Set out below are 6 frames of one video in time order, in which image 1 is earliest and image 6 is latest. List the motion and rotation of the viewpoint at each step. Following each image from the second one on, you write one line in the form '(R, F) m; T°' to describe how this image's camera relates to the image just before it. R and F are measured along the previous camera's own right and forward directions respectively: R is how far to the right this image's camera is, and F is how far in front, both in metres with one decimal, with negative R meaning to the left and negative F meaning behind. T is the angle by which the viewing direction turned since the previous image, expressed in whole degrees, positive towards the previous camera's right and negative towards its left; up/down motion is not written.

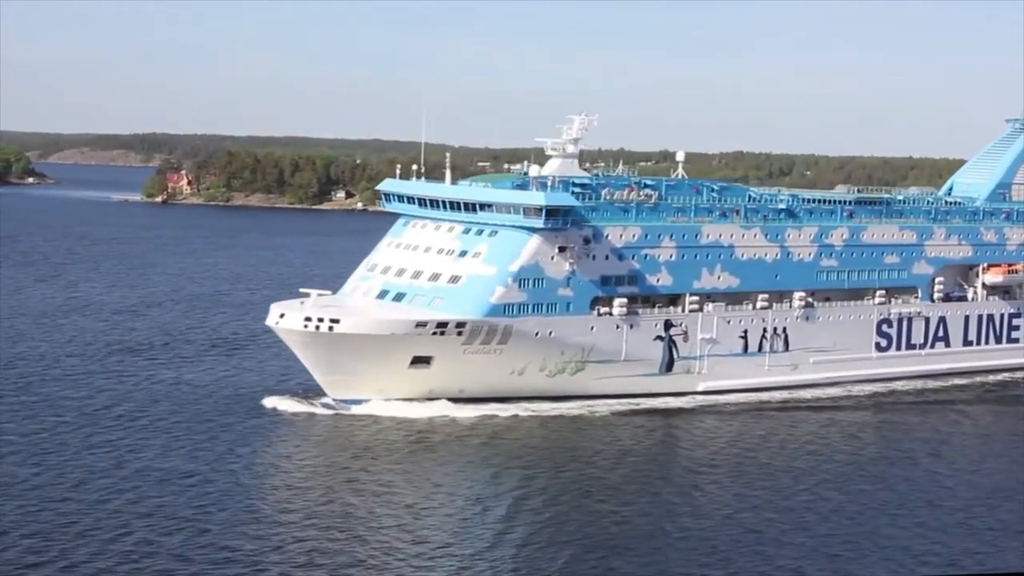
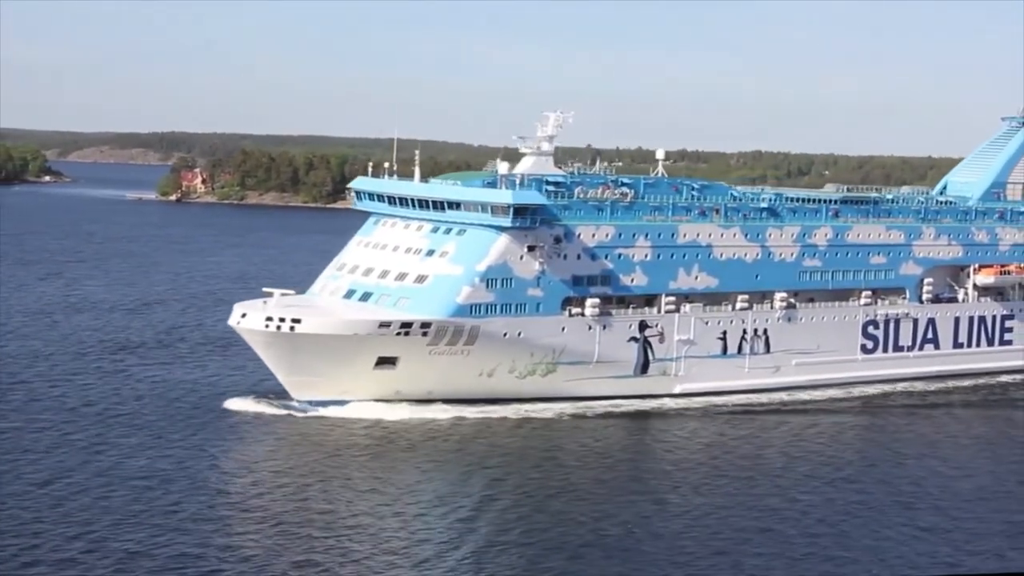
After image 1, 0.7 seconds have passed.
(+1.0, +0.5) m; -1°
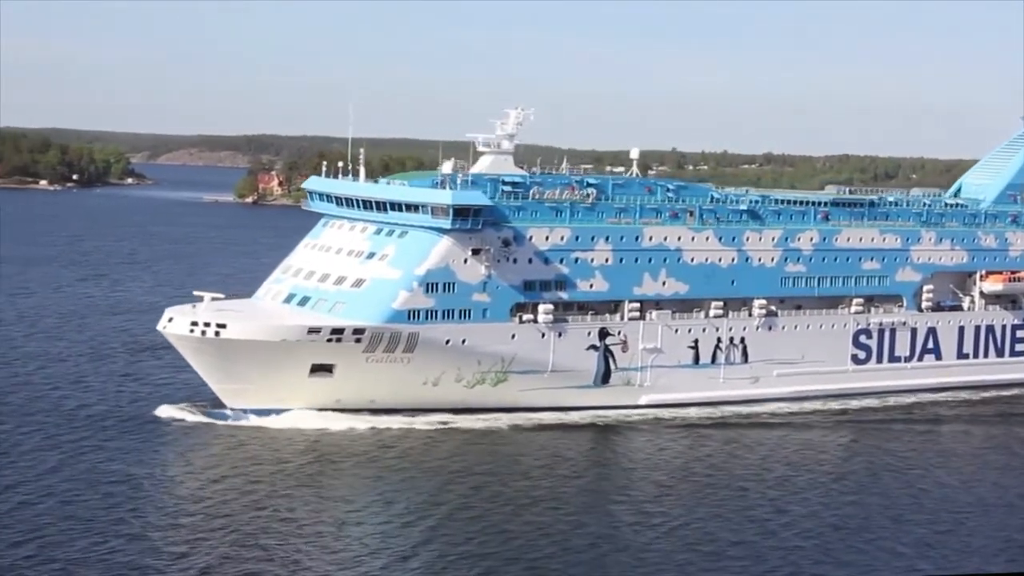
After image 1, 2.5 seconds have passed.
(+2.4, +1.4) m; -3°
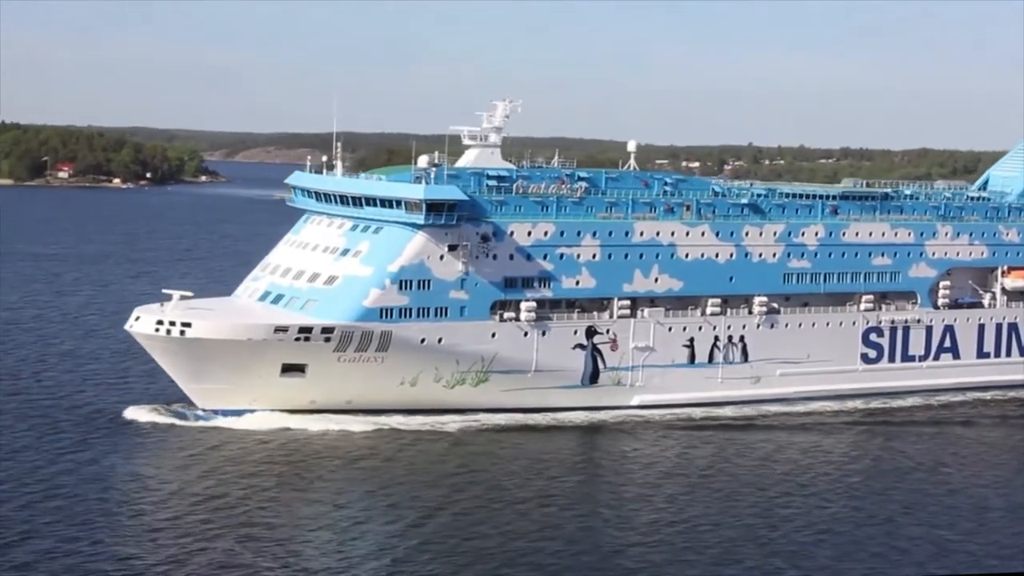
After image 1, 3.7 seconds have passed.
(+1.6, +0.9) m; -3°
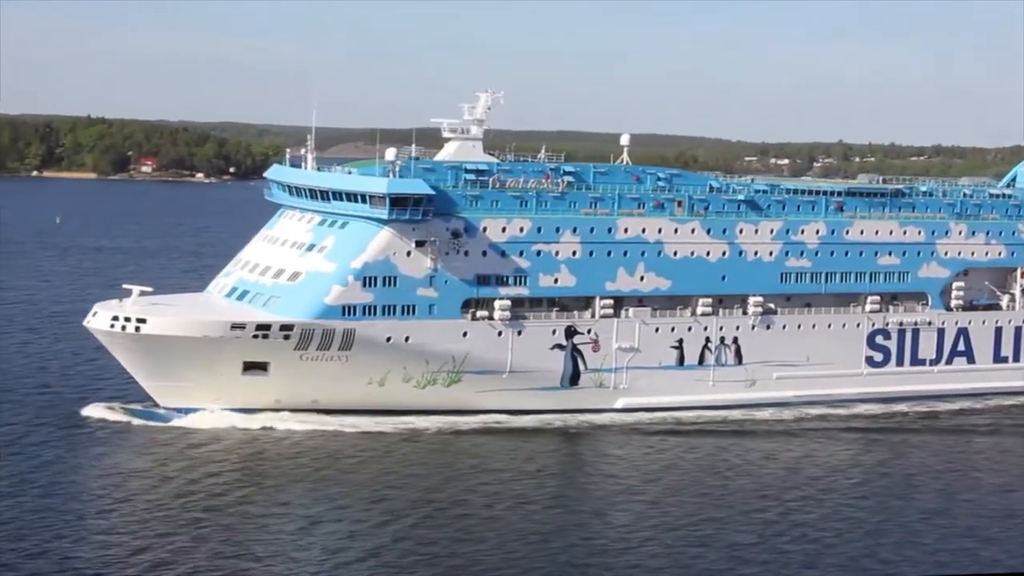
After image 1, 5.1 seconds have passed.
(+1.7, +1.0) m; -3°
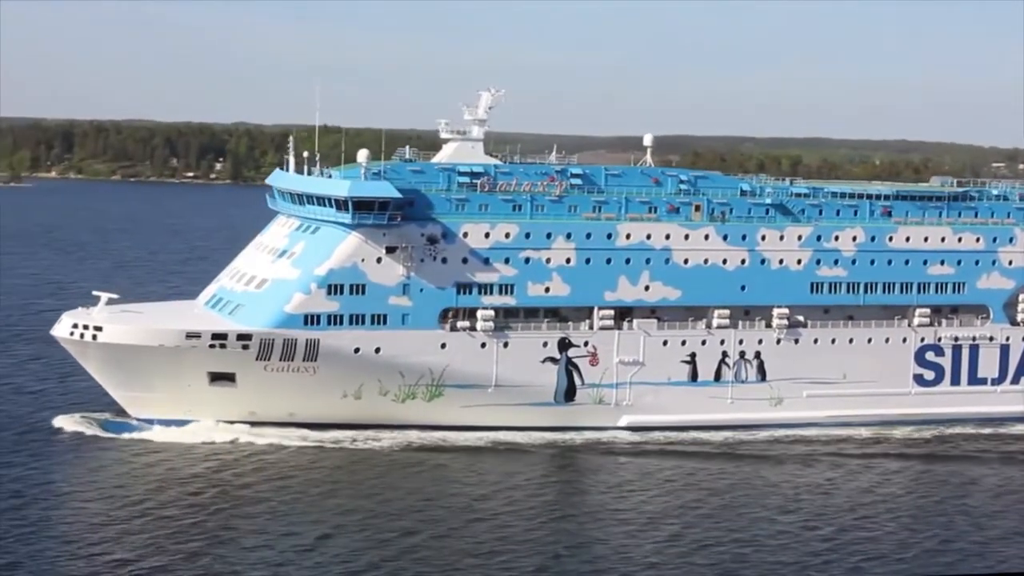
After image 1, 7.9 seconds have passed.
(+3.2, +1.7) m; -7°
